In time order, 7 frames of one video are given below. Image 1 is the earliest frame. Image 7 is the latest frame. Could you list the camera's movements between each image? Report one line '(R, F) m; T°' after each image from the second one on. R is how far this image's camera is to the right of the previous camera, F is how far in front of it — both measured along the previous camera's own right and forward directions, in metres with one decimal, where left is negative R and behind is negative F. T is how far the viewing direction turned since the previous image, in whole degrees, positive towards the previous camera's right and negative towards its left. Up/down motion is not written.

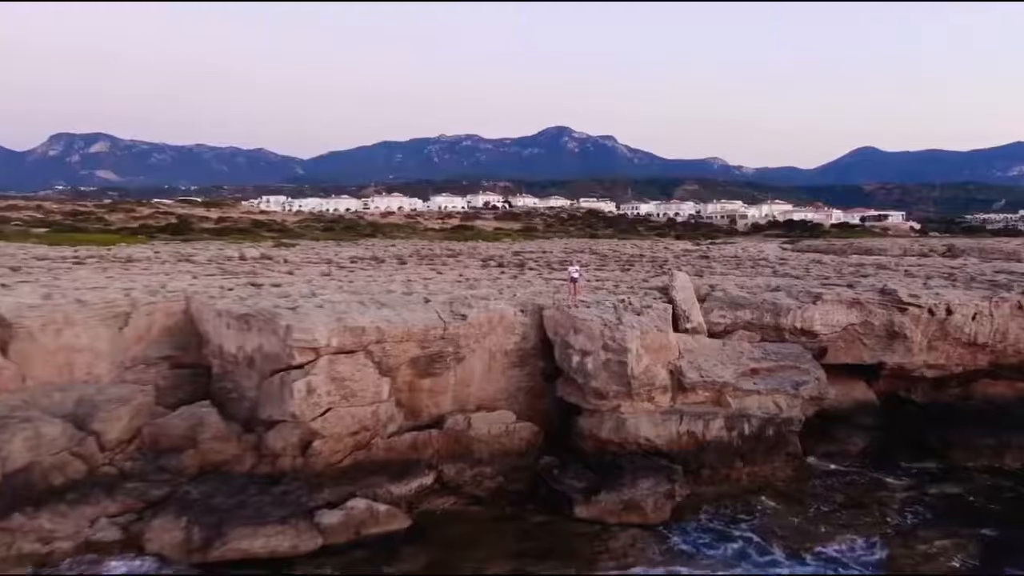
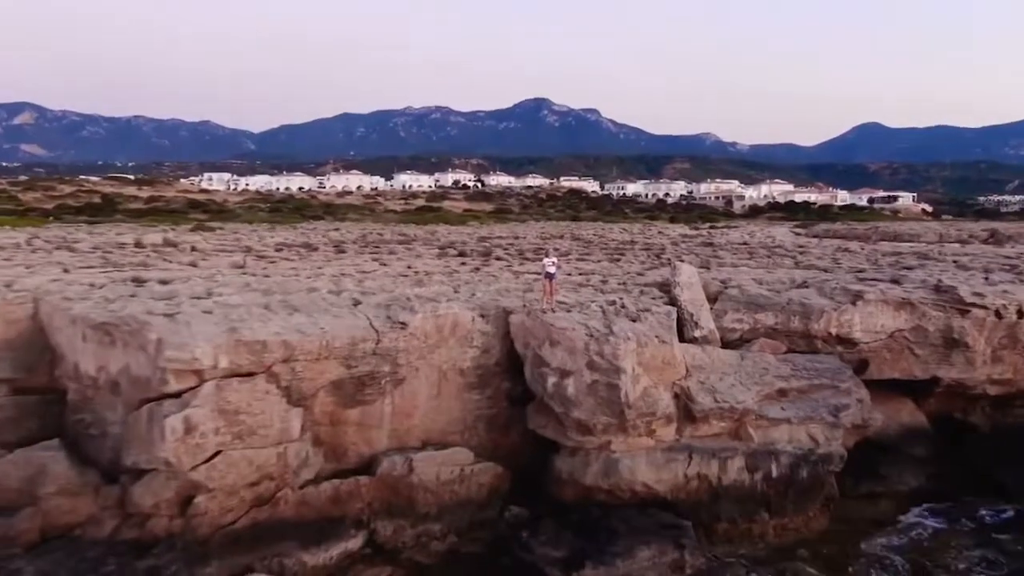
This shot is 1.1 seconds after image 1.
(+0.4, +5.1) m; +1°
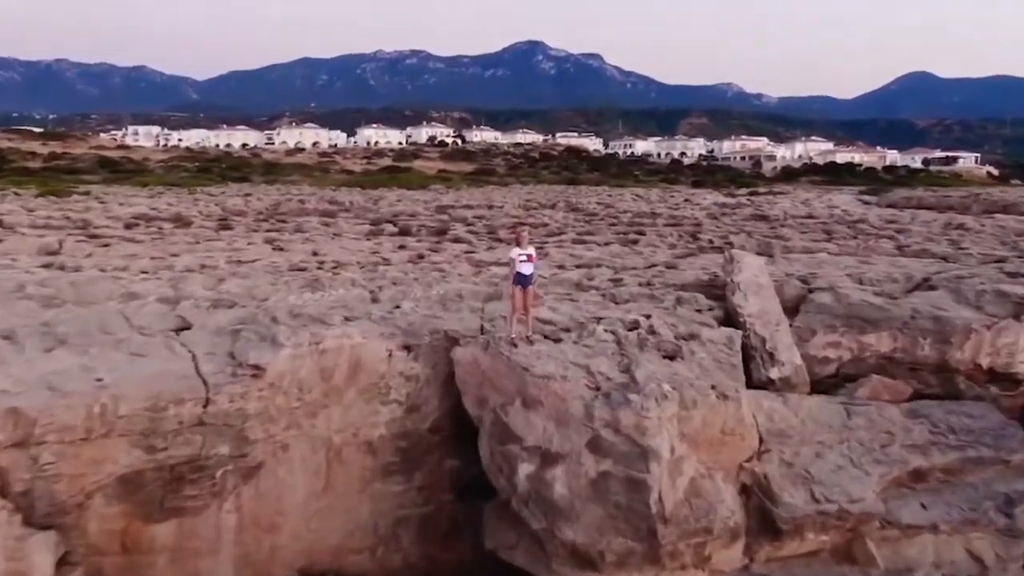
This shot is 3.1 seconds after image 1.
(+0.5, +7.1) m; 0°
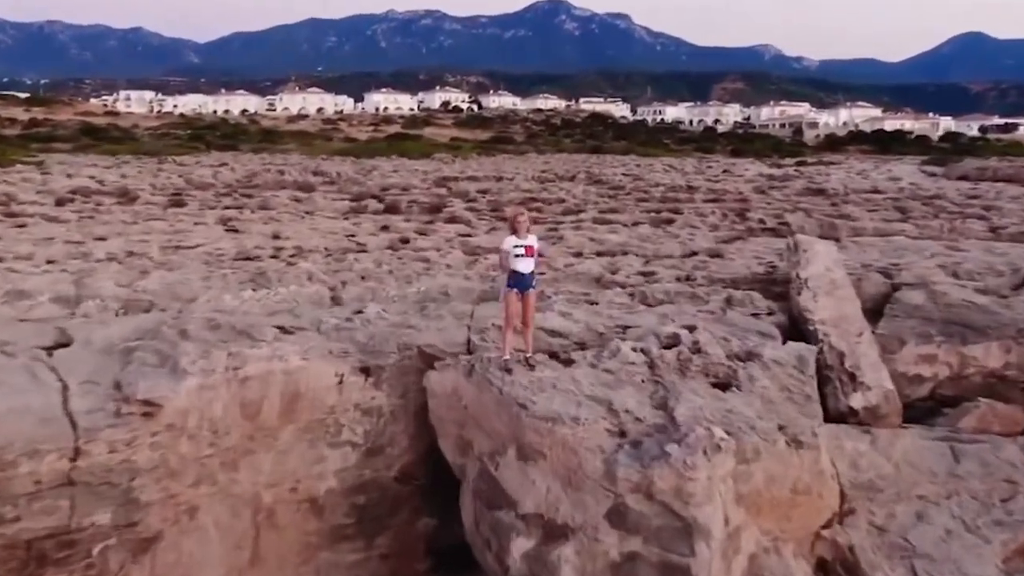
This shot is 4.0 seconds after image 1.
(+0.2, +2.5) m; -1°
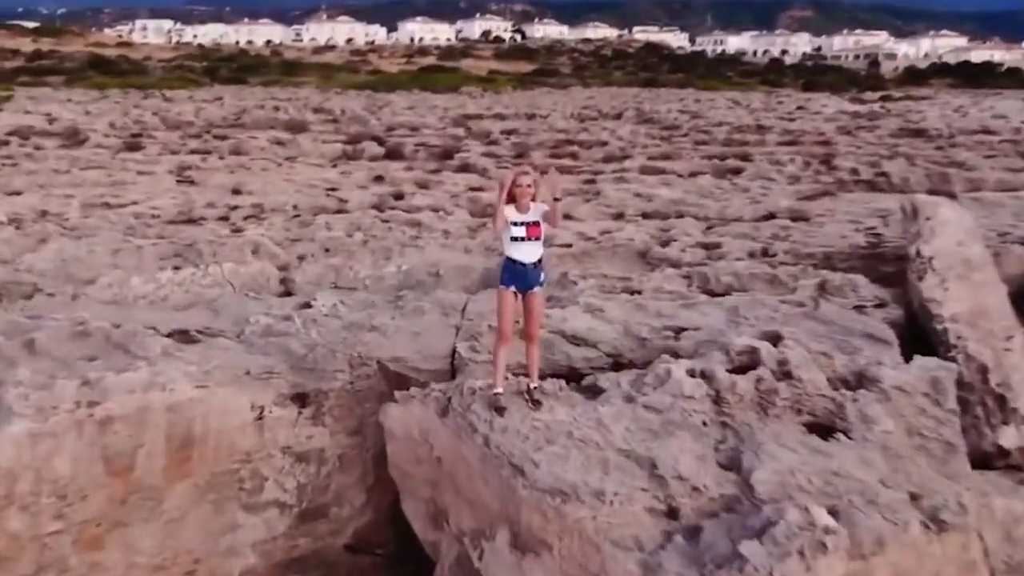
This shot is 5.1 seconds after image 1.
(+0.2, +2.3) m; -3°
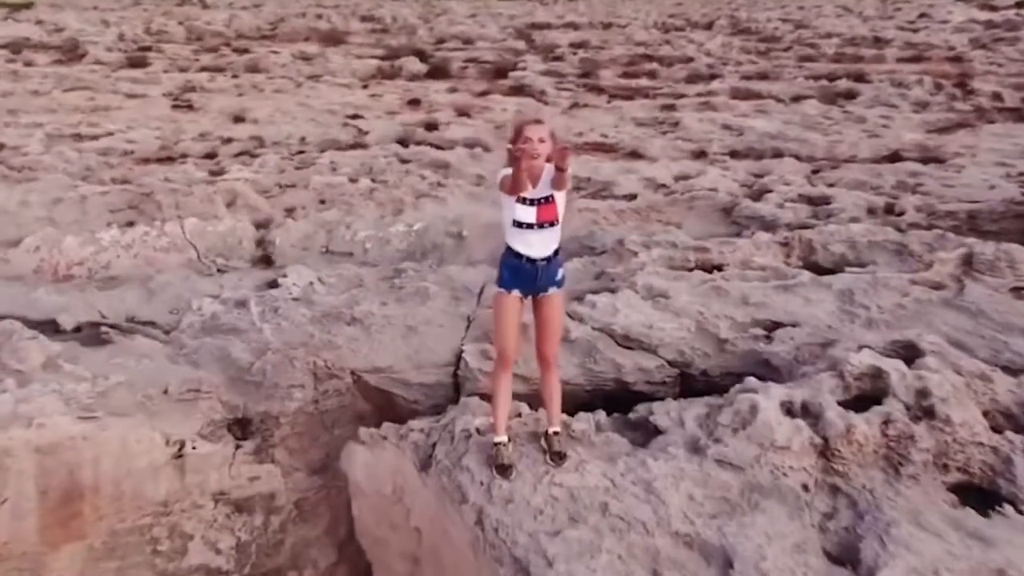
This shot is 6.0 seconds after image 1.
(+0.2, +1.5) m; -5°
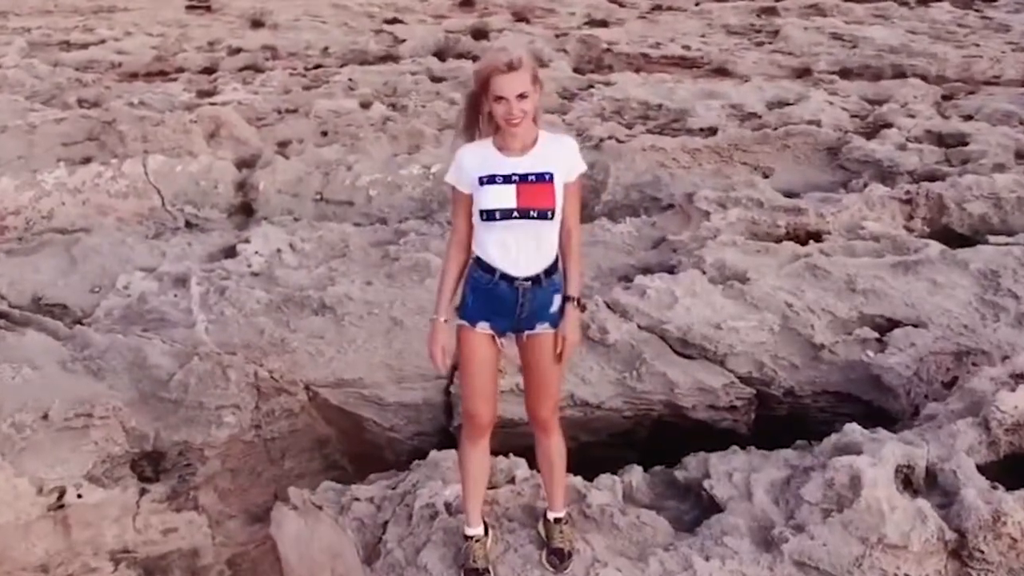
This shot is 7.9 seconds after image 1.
(+0.2, +1.0) m; -5°
